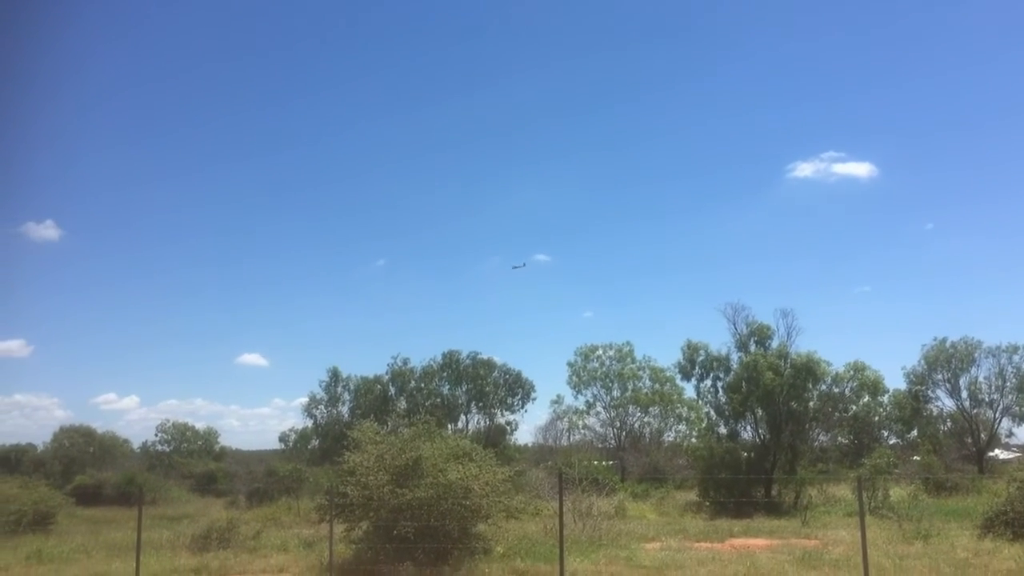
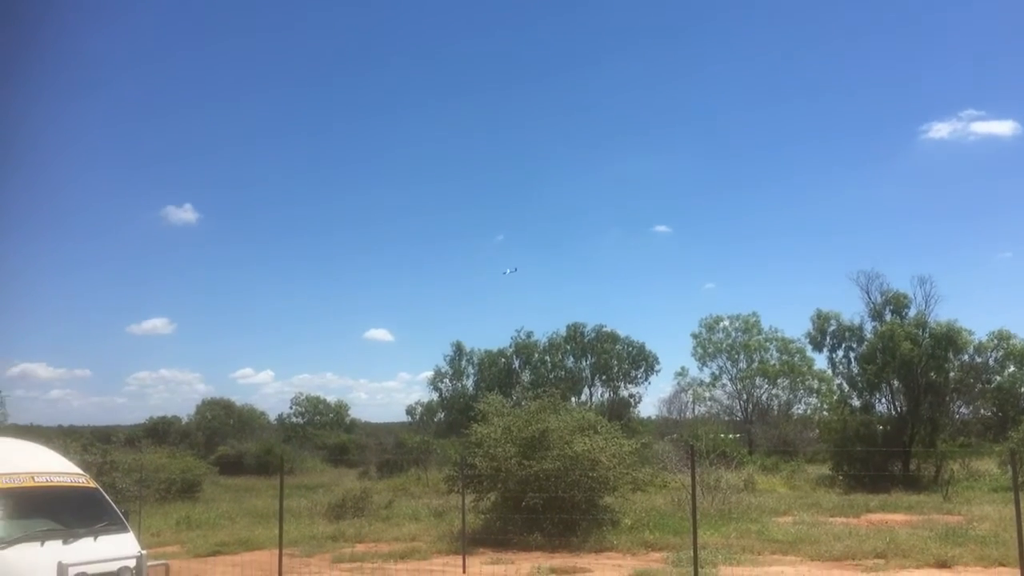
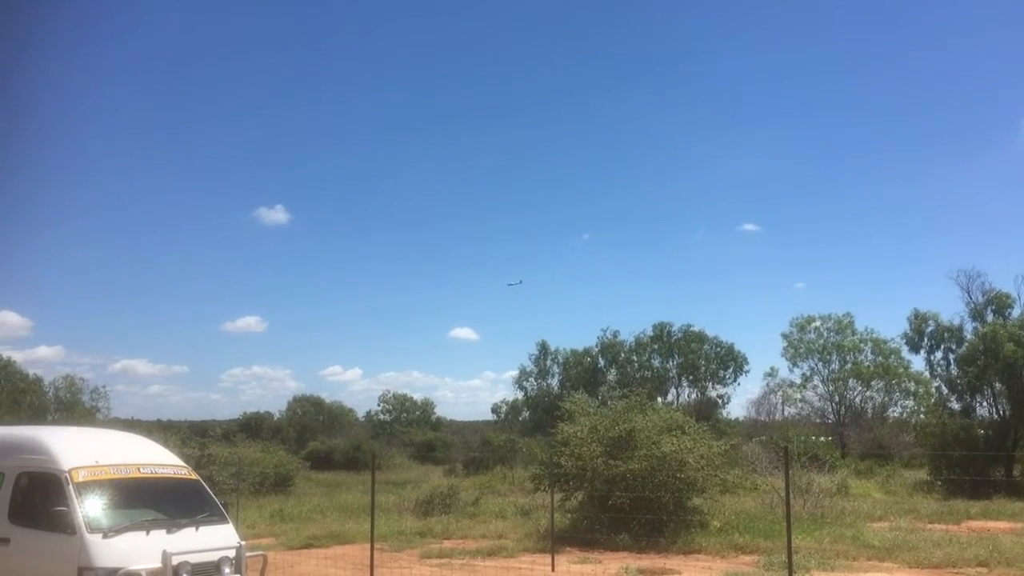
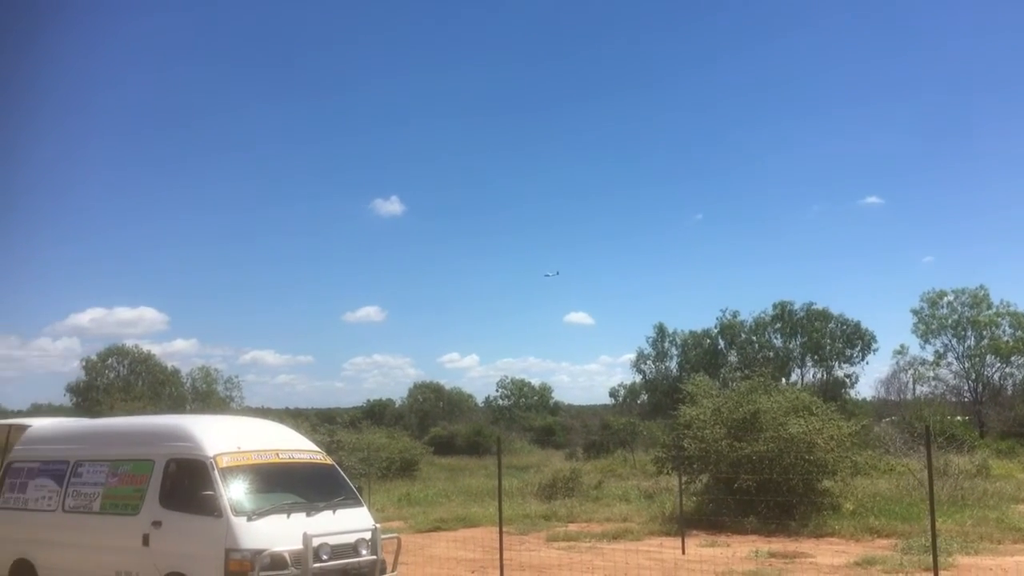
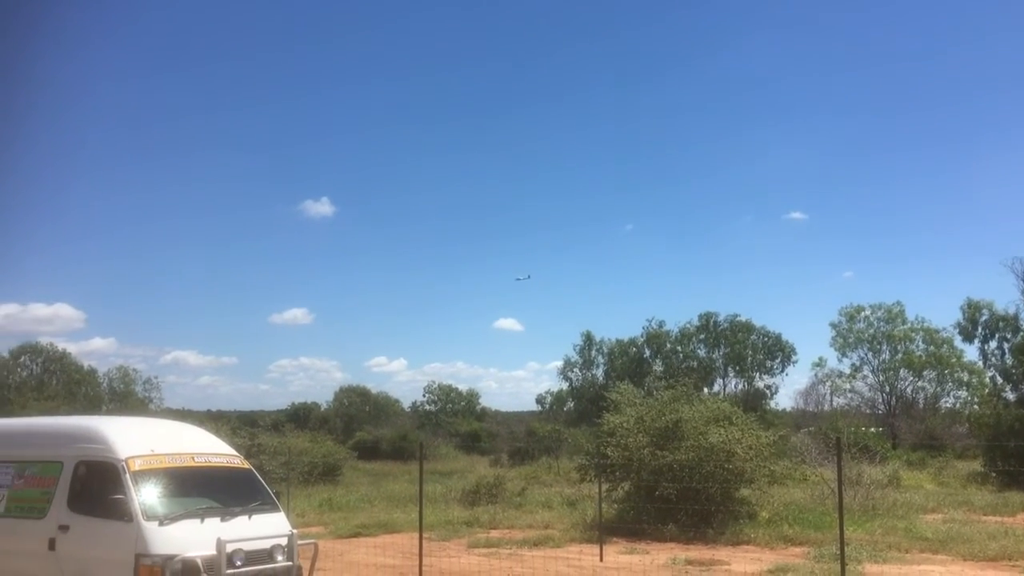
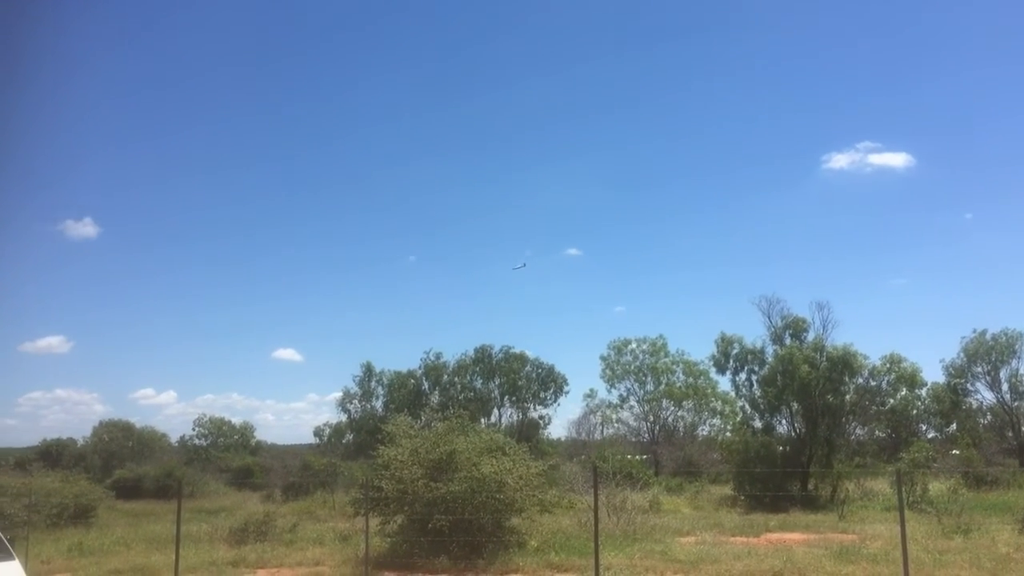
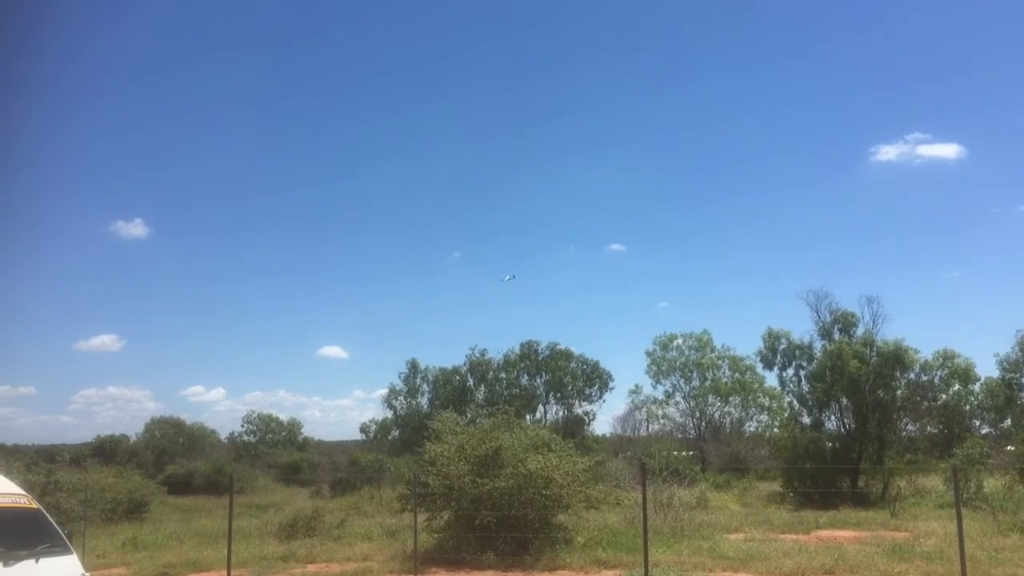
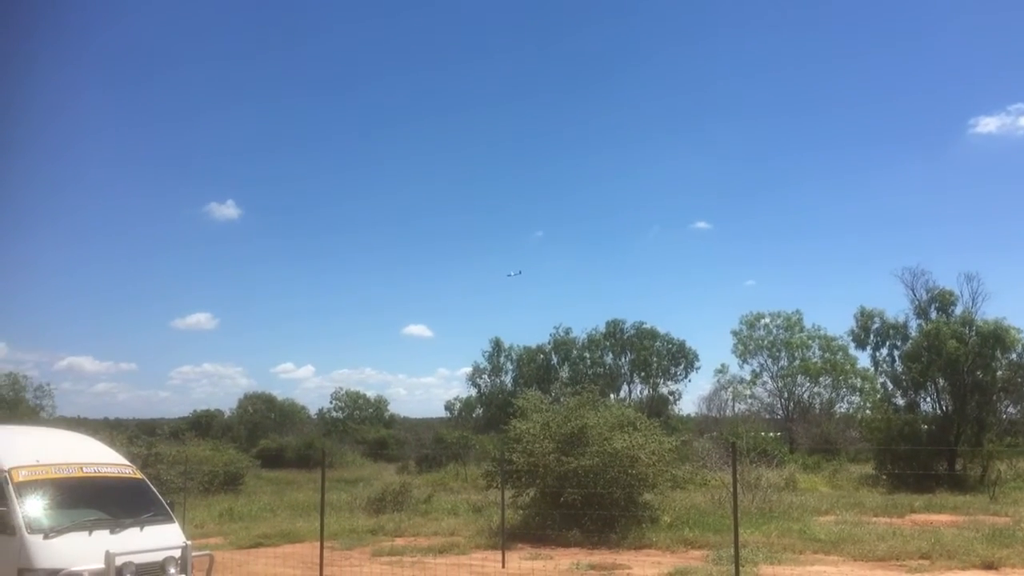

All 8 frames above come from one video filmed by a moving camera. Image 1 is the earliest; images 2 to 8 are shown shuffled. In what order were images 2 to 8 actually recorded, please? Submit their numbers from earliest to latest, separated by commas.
6, 7, 2, 8, 3, 5, 4
